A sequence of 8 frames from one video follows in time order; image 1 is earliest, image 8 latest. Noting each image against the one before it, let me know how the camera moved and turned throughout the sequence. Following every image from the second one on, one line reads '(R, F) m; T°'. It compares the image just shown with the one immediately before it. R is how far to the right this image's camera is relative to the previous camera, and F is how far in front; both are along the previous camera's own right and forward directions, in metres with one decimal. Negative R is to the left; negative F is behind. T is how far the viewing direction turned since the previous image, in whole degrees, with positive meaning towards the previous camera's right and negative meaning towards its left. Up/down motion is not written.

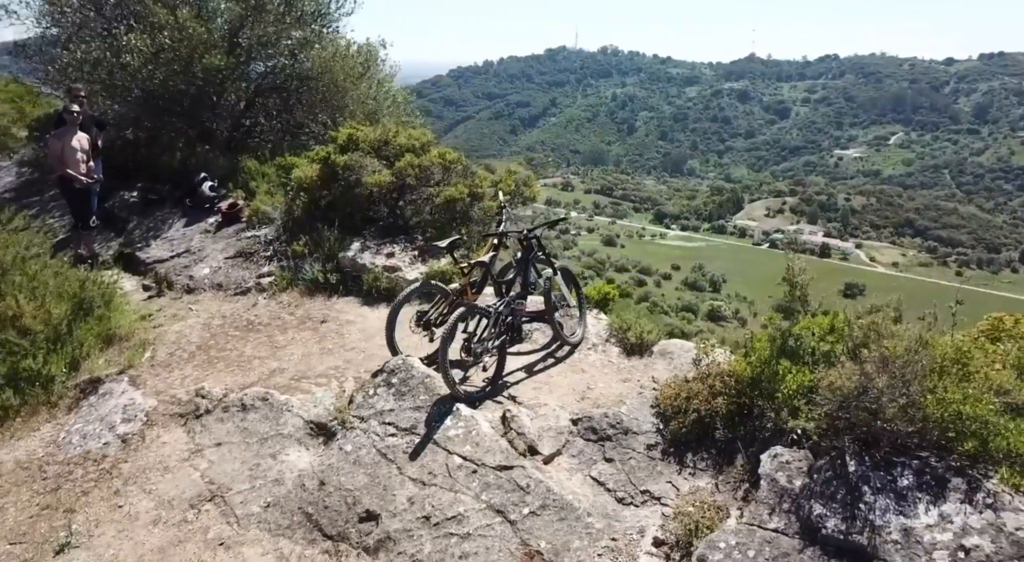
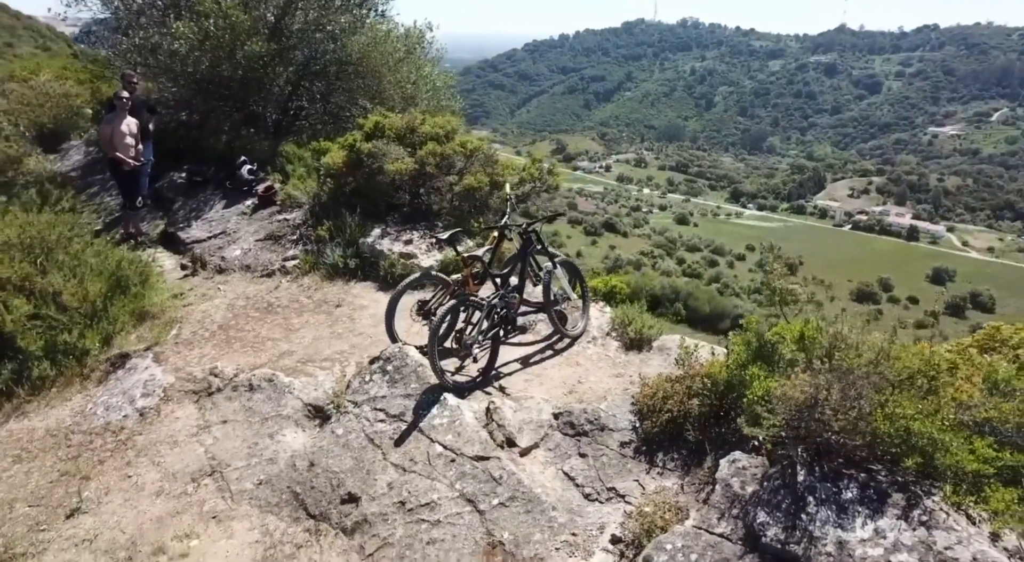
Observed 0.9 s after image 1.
(+0.3, 0.0) m; -3°
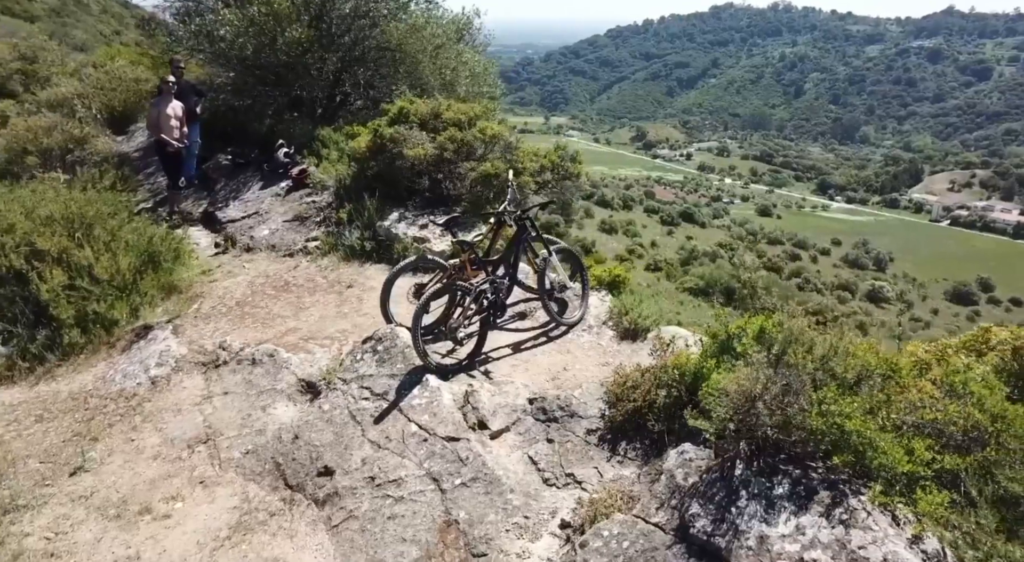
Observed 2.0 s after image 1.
(+0.3, 0.0) m; -3°
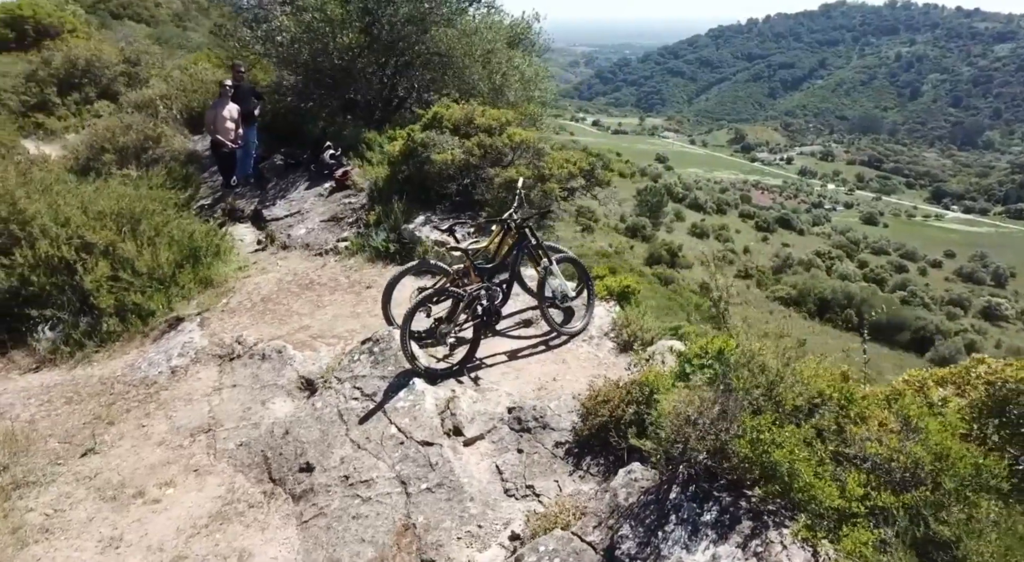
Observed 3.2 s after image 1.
(+0.4, 0.0) m; -4°
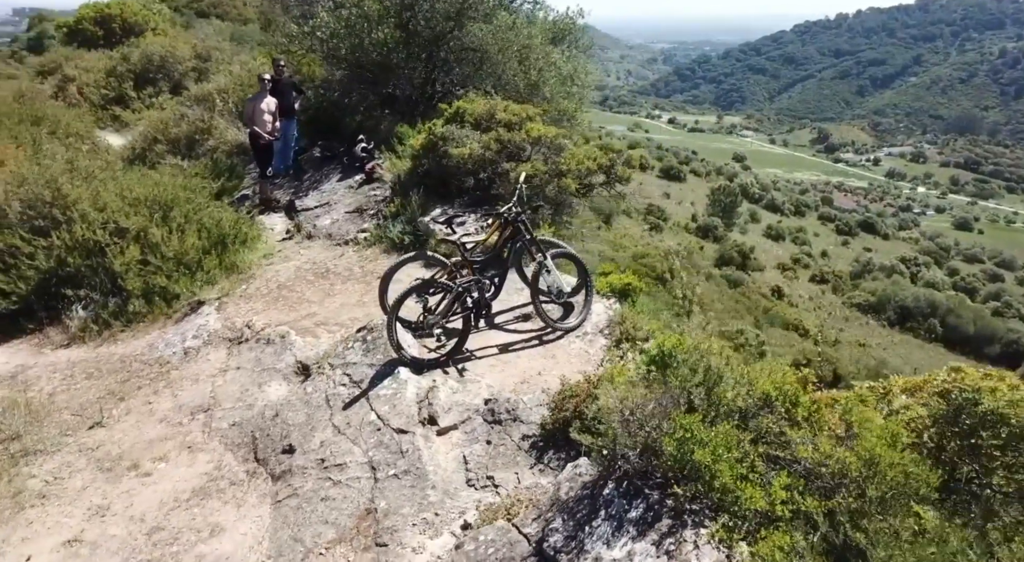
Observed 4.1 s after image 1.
(+0.3, 0.0) m; -3°
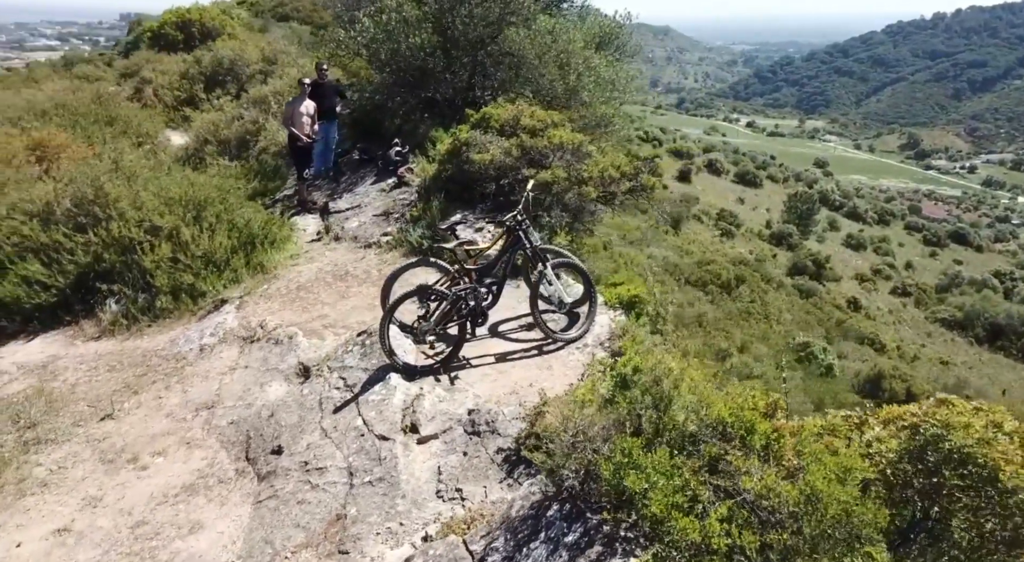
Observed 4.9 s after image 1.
(+0.3, 0.0) m; -3°
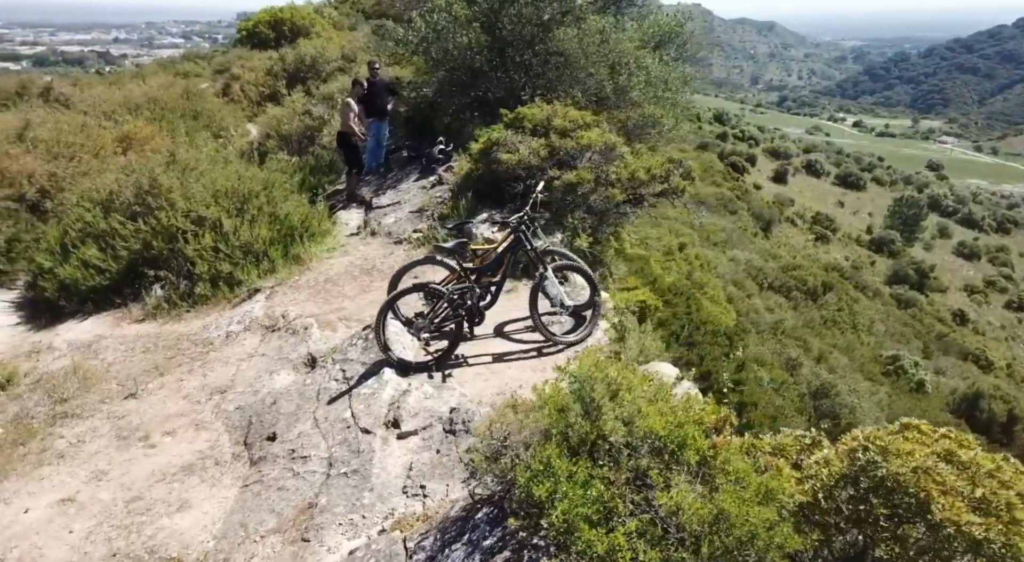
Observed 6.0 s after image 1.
(+0.4, 0.0) m; -5°
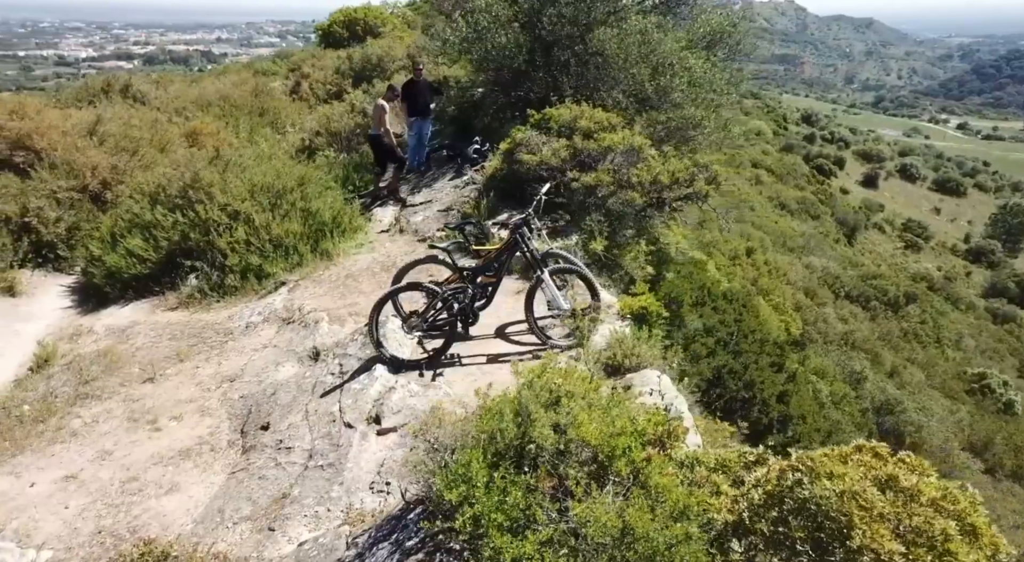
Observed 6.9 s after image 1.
(+0.3, 0.0) m; -4°
